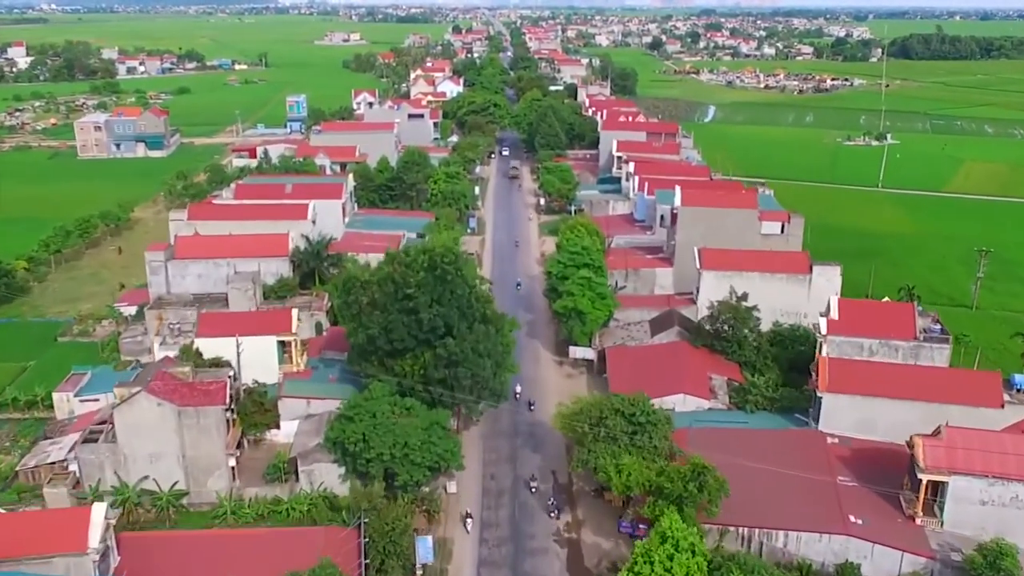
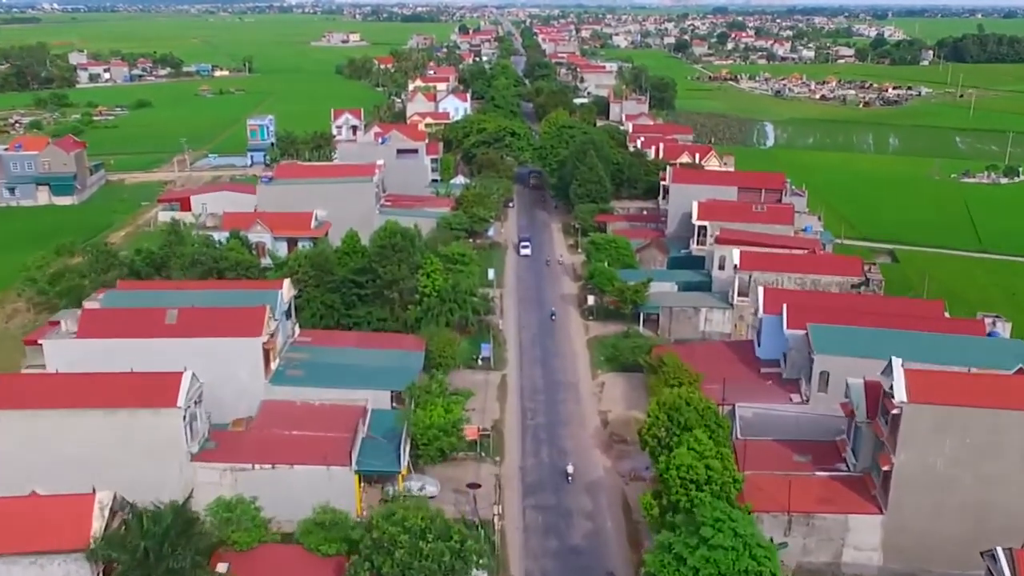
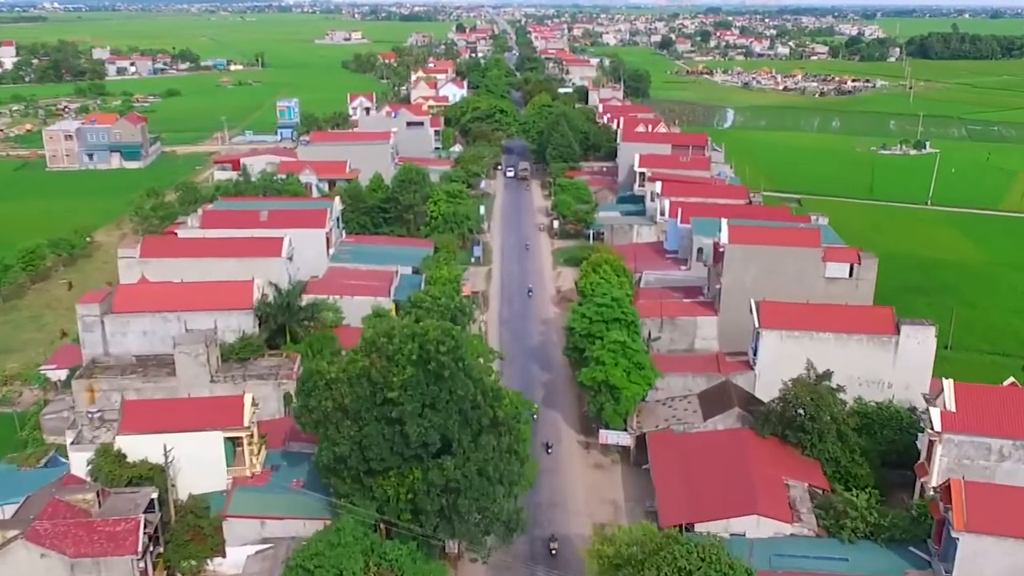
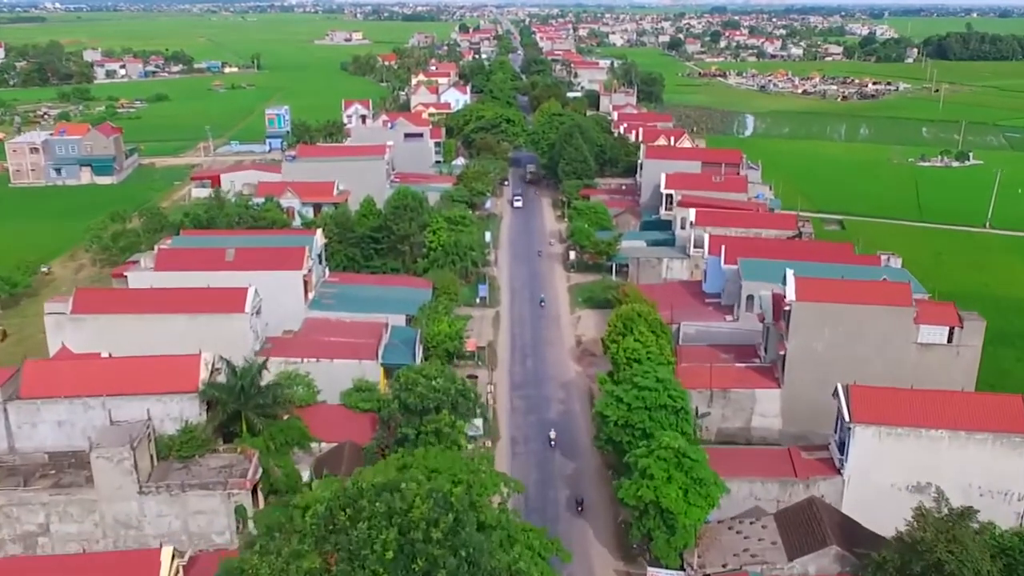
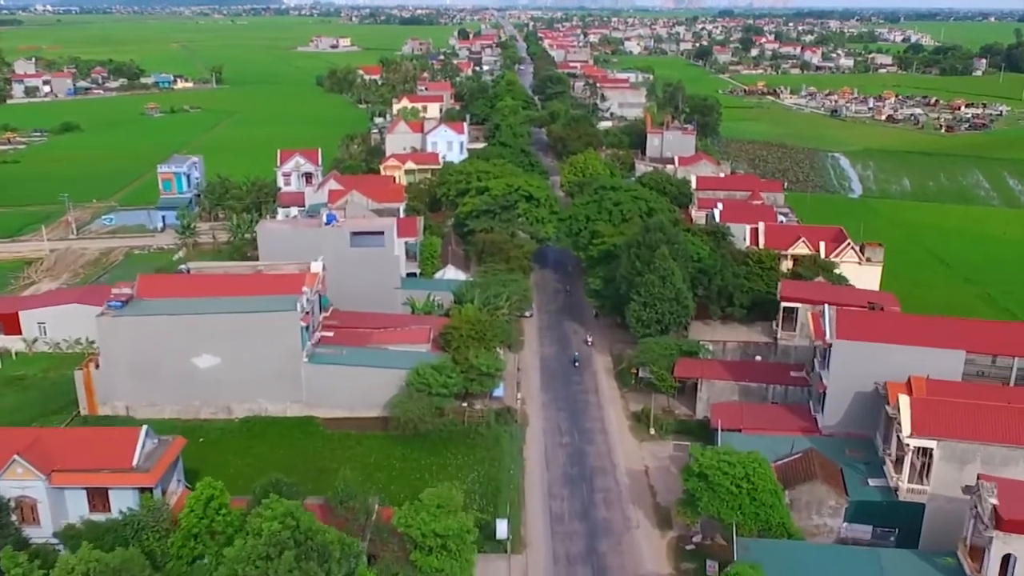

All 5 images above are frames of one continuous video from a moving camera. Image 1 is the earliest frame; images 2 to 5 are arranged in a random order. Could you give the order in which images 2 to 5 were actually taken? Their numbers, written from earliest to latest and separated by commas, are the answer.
3, 4, 2, 5
